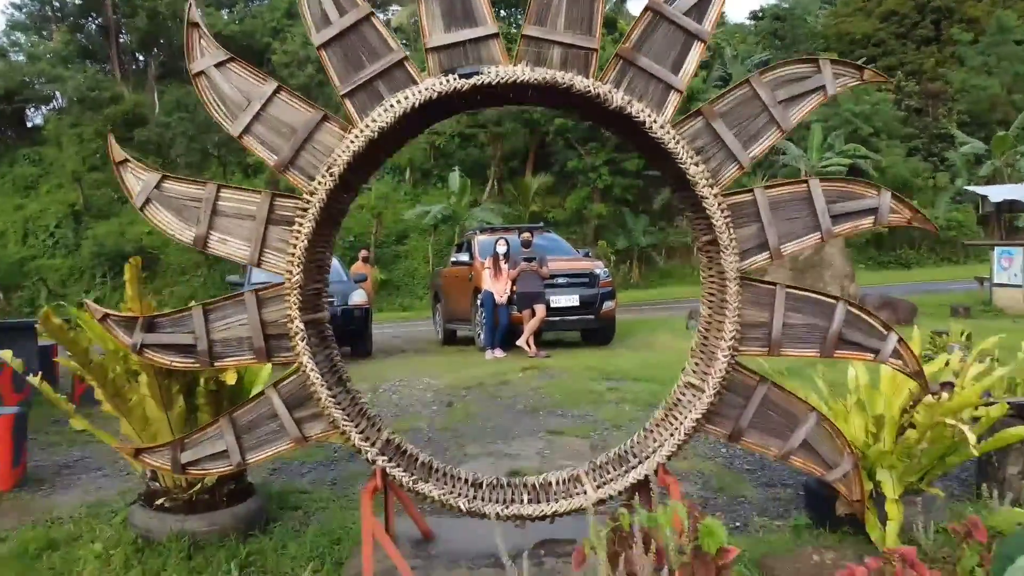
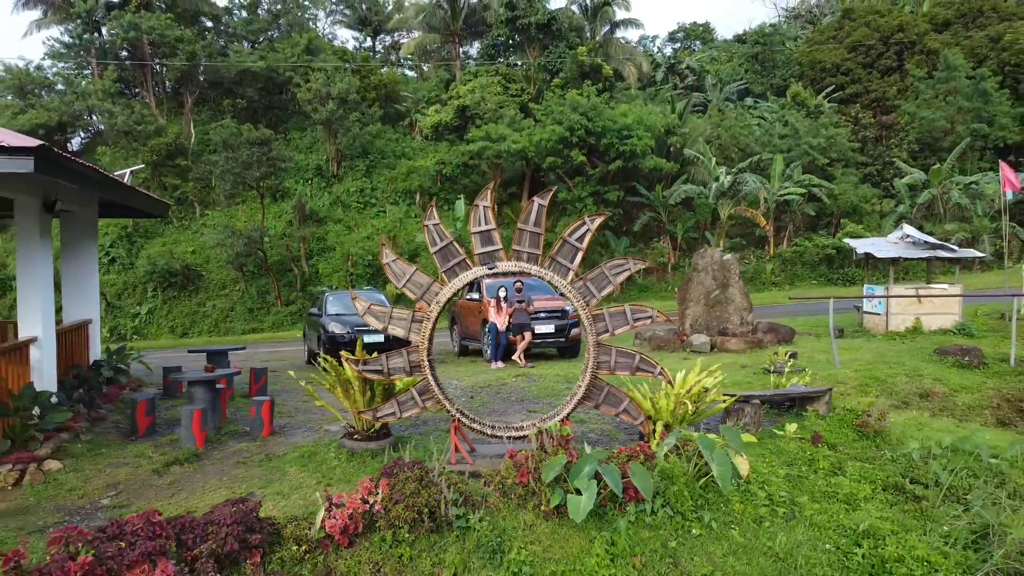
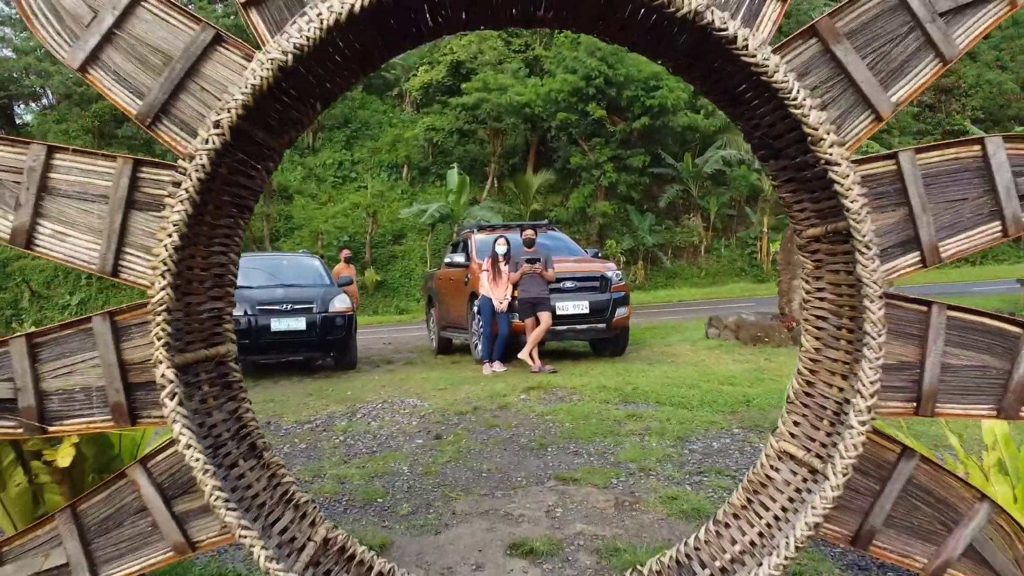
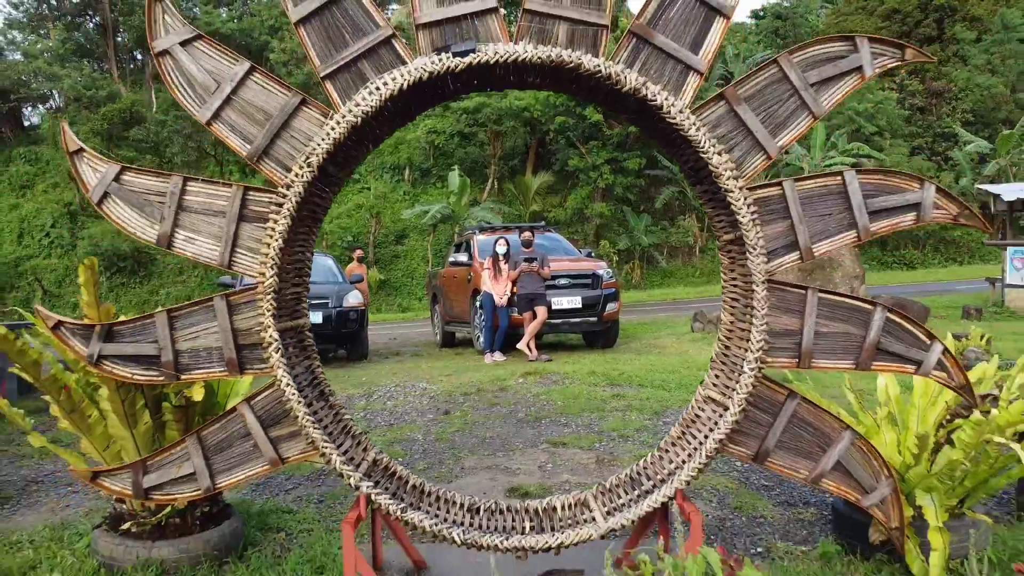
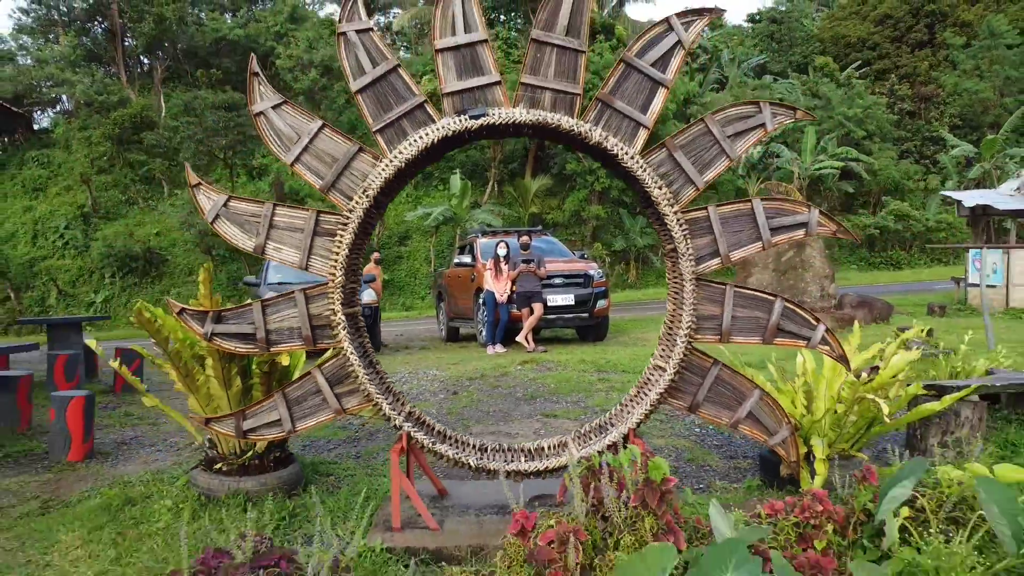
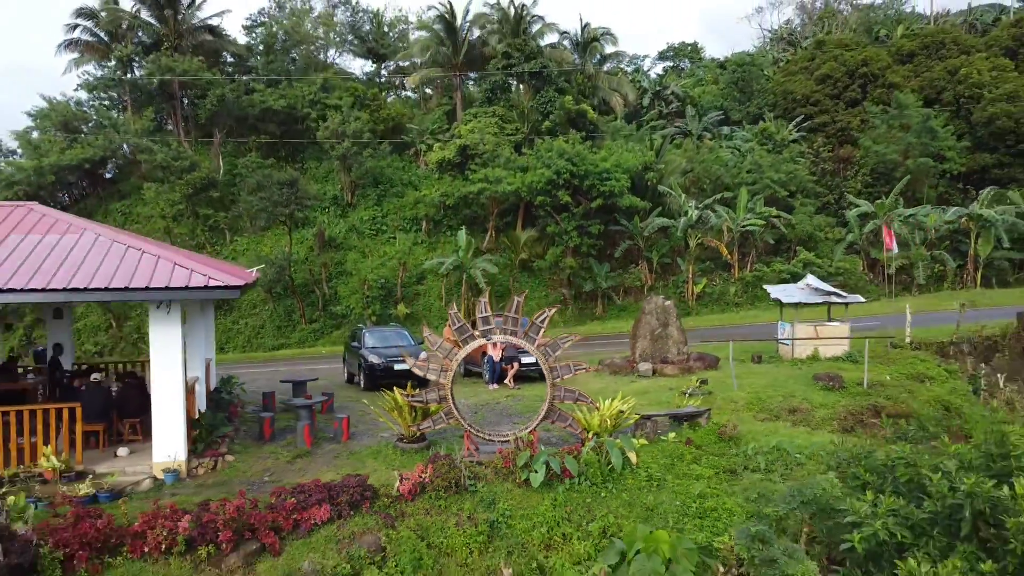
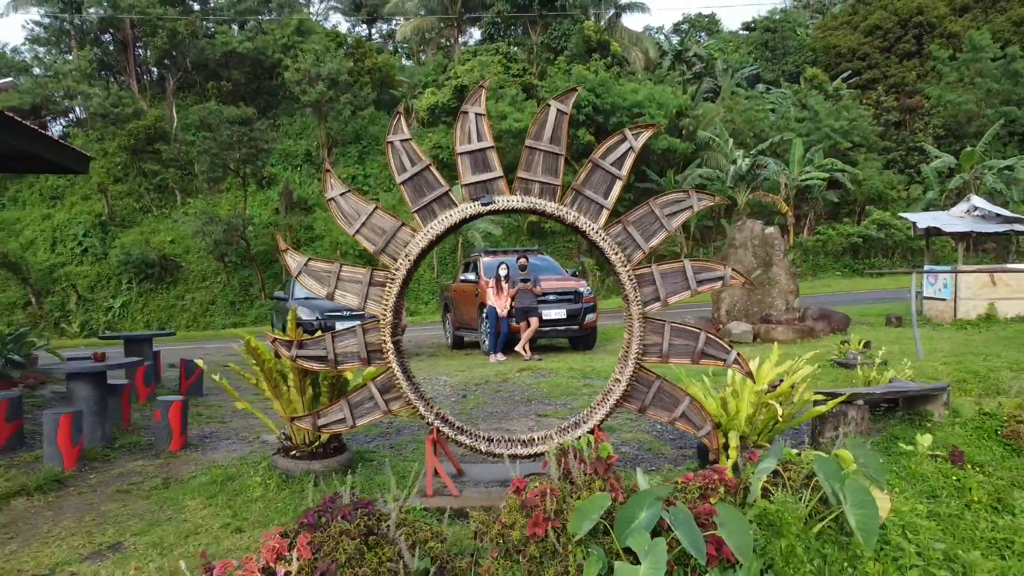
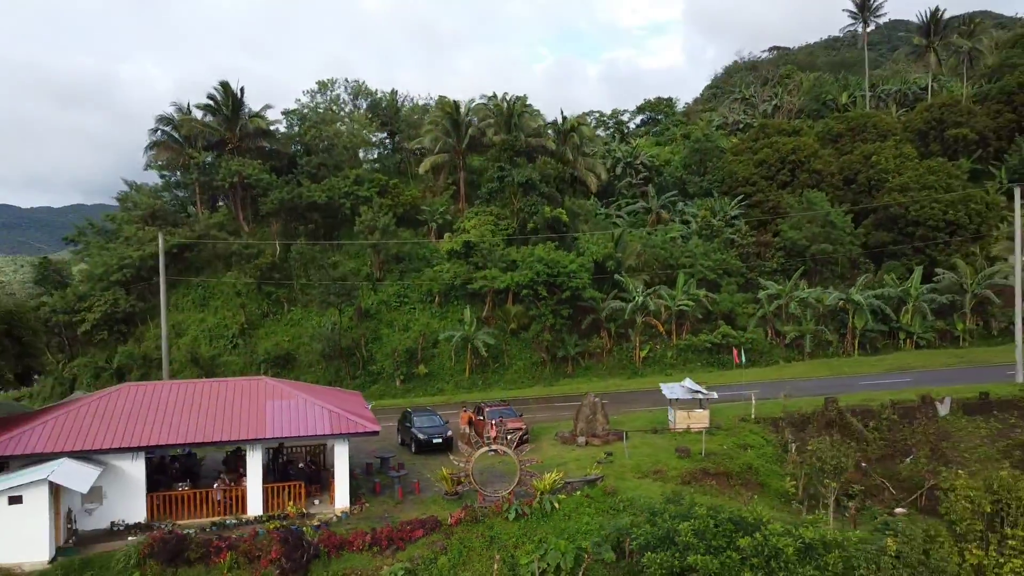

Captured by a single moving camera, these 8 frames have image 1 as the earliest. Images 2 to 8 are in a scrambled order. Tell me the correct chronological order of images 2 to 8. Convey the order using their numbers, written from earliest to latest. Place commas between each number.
3, 4, 5, 7, 2, 6, 8
